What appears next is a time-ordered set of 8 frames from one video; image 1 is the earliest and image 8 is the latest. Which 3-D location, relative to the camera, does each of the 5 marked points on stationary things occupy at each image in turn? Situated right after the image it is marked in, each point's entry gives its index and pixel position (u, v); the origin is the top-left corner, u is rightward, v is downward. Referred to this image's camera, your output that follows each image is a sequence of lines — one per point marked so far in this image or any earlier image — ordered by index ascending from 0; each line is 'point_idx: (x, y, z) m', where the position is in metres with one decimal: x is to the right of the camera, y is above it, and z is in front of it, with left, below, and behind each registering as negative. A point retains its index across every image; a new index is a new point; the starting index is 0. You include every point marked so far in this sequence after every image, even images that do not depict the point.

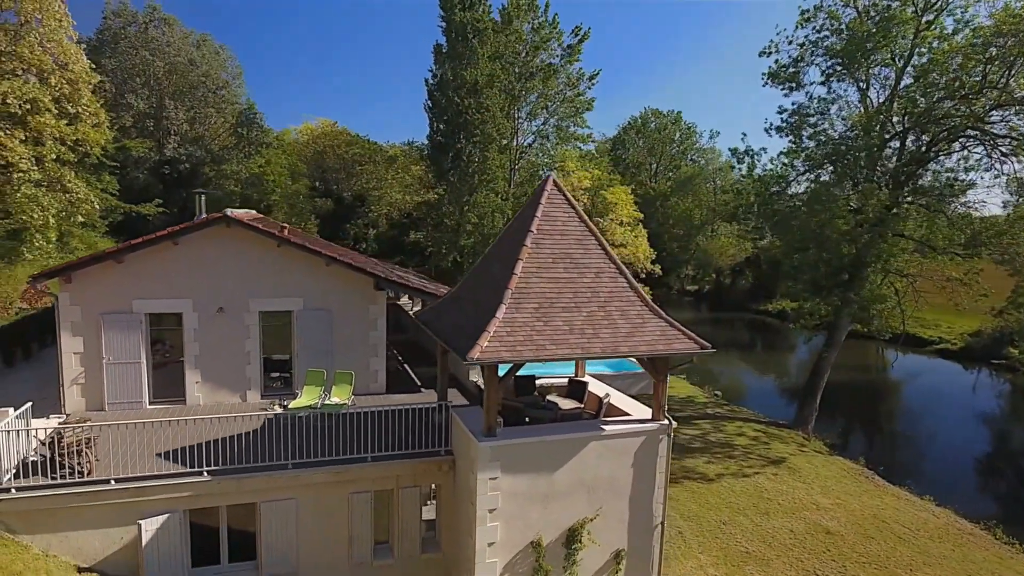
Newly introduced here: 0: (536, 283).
0: (+0.3, +0.1, +8.6) m
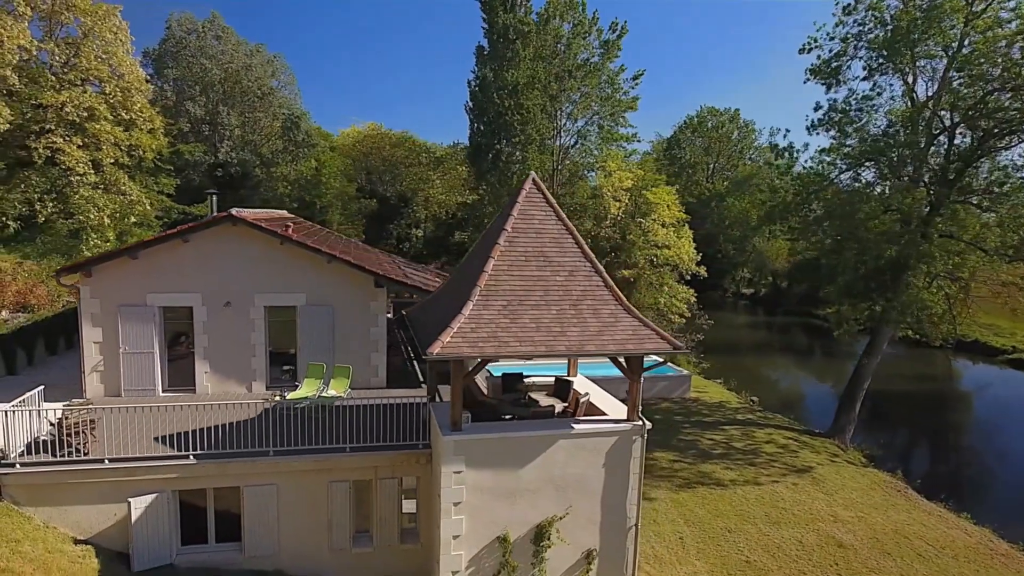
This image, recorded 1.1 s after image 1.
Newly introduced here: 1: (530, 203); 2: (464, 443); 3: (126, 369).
0: (-0.1, +0.1, +8.7) m
1: (+0.3, +1.4, +9.4) m
2: (-0.7, -2.2, +8.2) m
3: (-7.7, -1.6, +11.6) m
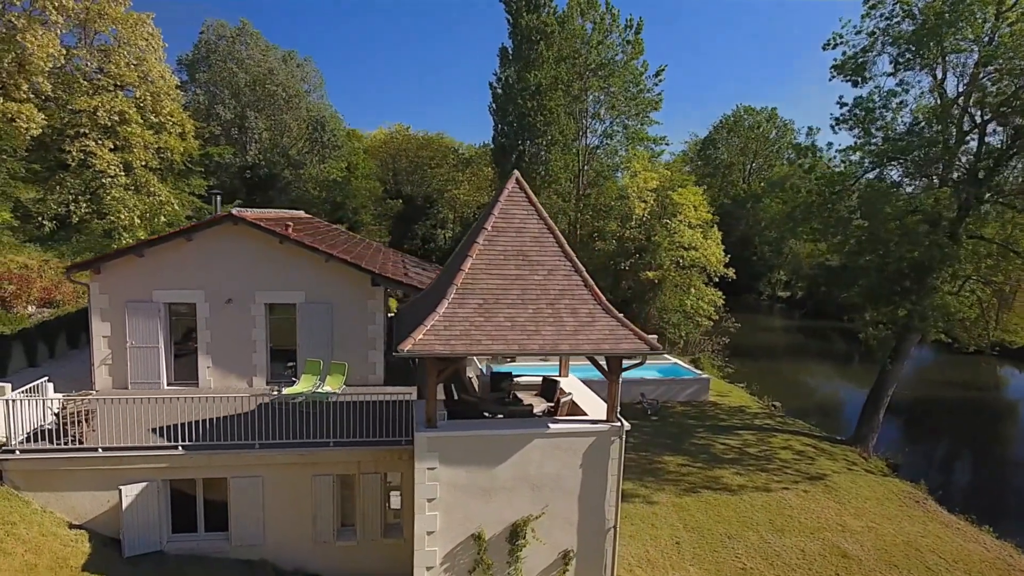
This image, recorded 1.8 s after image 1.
0: (-0.4, +0.1, +8.7) m
1: (0.0, +1.4, +9.4) m
2: (-1.0, -2.1, +8.3) m
3: (-7.9, -1.5, +12.1) m
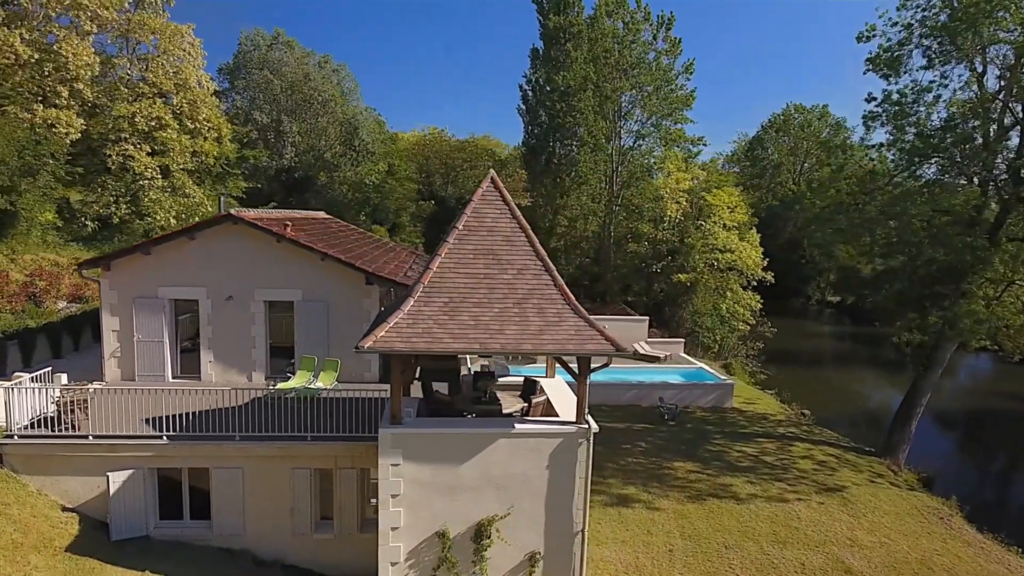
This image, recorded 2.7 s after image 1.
0: (-0.9, +0.2, +8.7) m
1: (-0.4, +1.4, +9.4) m
2: (-1.6, -2.1, +8.3) m
3: (-8.1, -1.4, +12.7) m
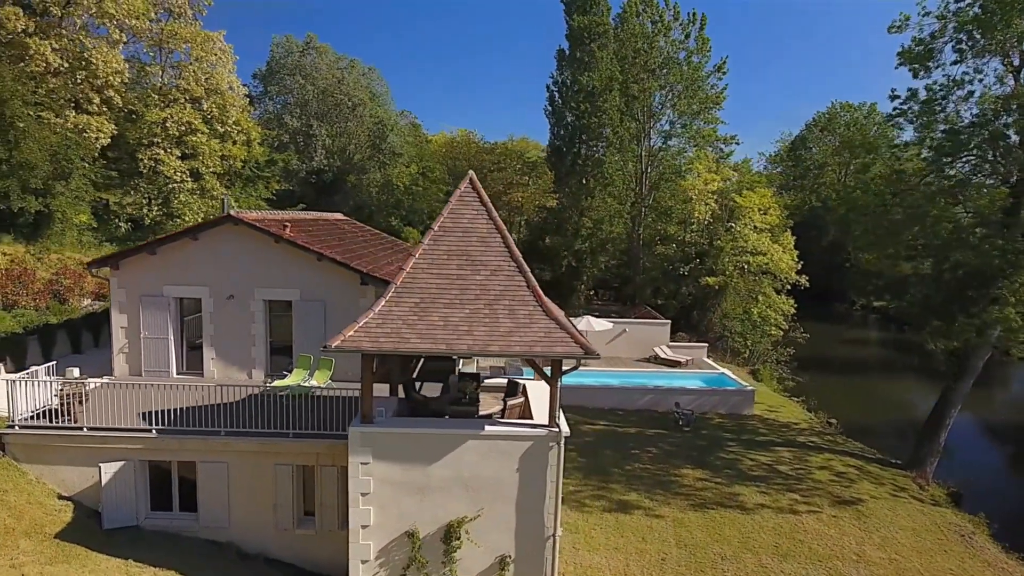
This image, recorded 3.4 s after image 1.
0: (-1.3, +0.1, +8.7) m
1: (-0.8, +1.4, +9.4) m
2: (-2.0, -2.1, +8.4) m
3: (-8.2, -1.4, +13.1) m
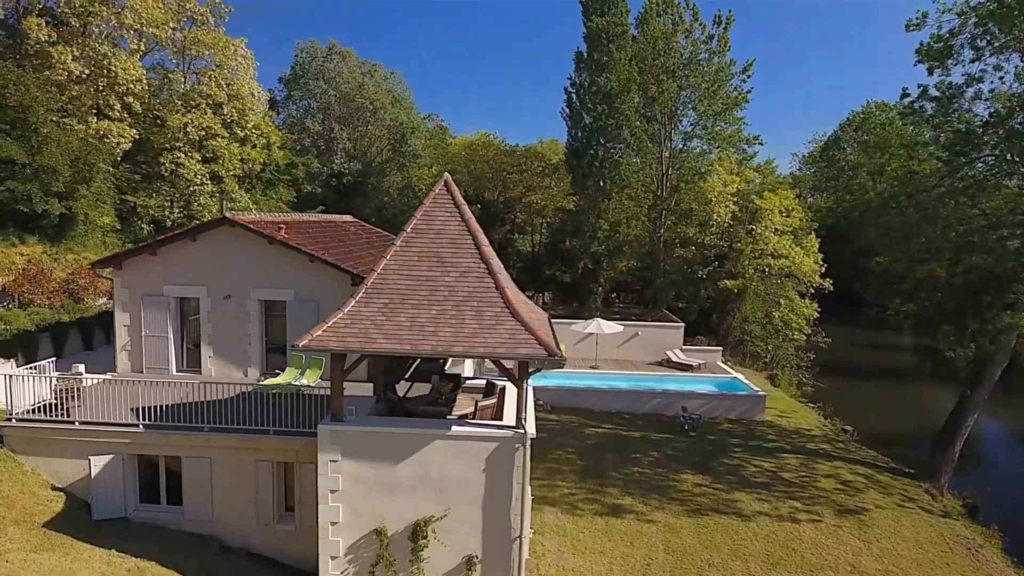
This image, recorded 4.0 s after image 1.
0: (-1.8, +0.1, +8.9) m
1: (-1.2, +1.4, +9.5) m
2: (-2.5, -2.1, +8.5) m
3: (-8.5, -1.4, +13.6) m
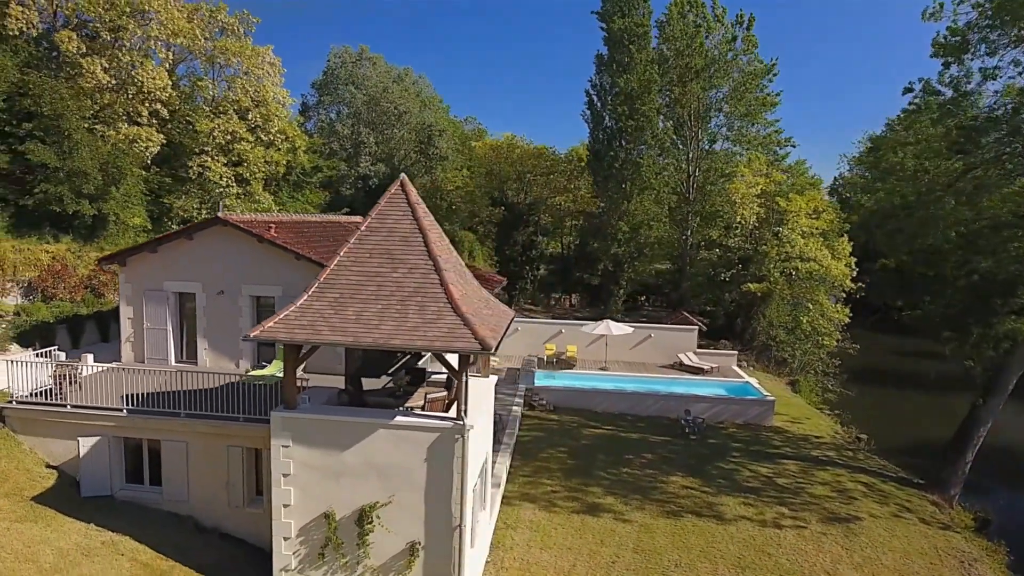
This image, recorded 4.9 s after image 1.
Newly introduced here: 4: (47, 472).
0: (-2.7, +0.2, +9.3) m
1: (-2.0, +1.4, +9.9) m
2: (-3.4, -2.1, +9.0) m
3: (-9.0, -1.3, +14.5) m
4: (-8.7, -3.4, +10.9) m
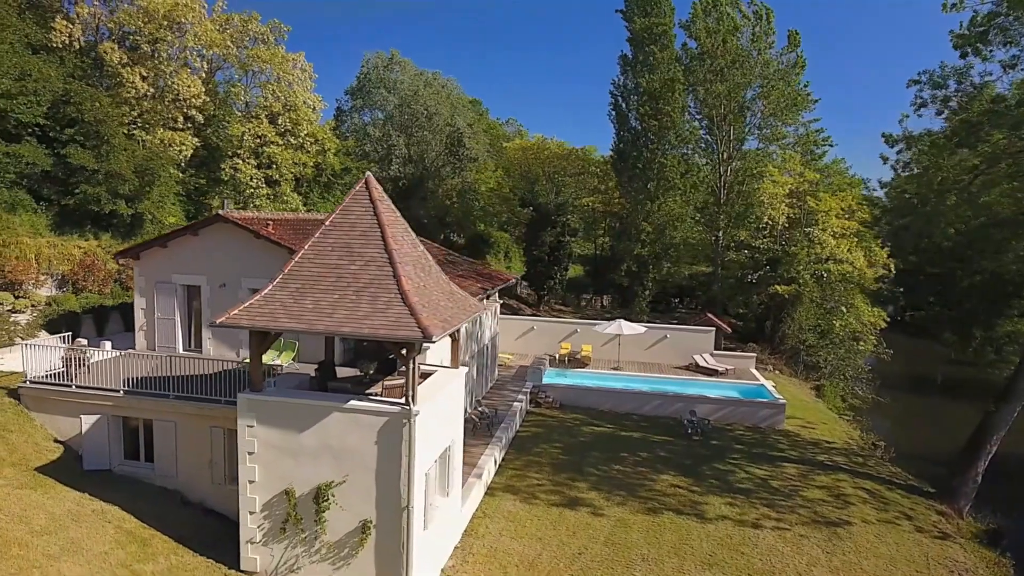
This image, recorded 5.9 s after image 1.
0: (-3.5, +0.3, +9.9) m
1: (-2.8, +1.5, +10.5) m
2: (-4.3, -1.9, +9.7) m
3: (-9.4, -1.1, +15.6) m
4: (-9.4, -3.2, +12.0) m
